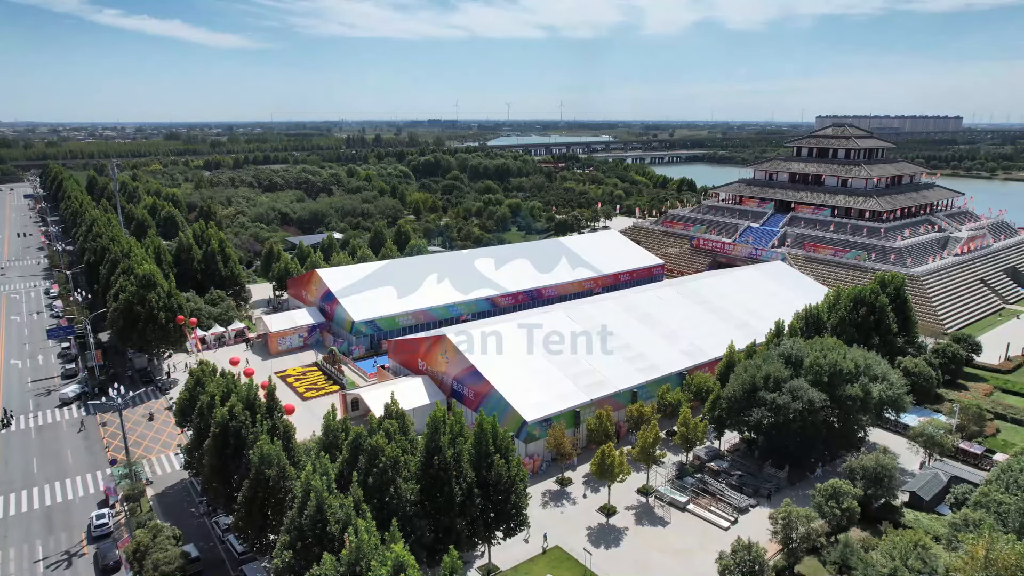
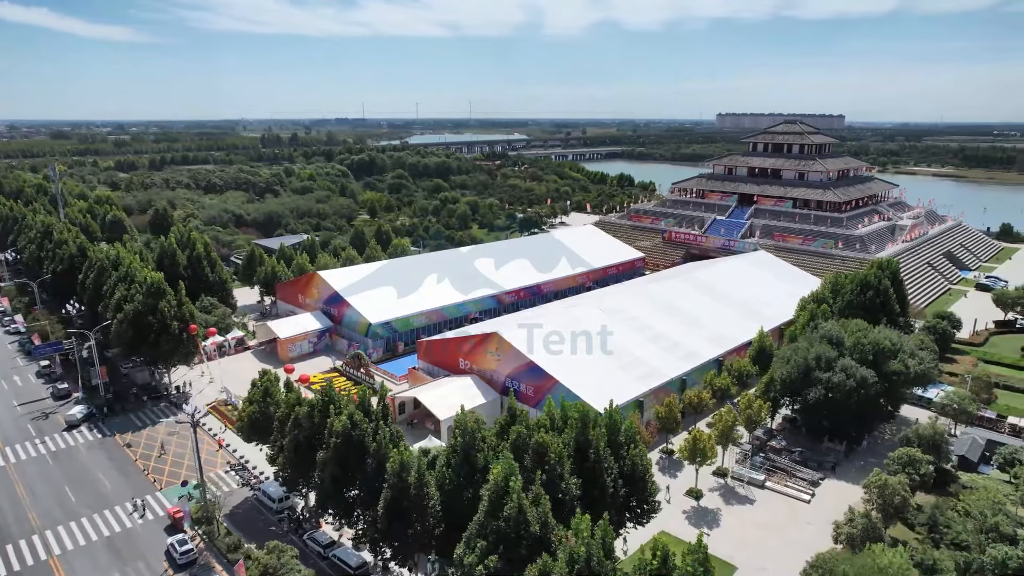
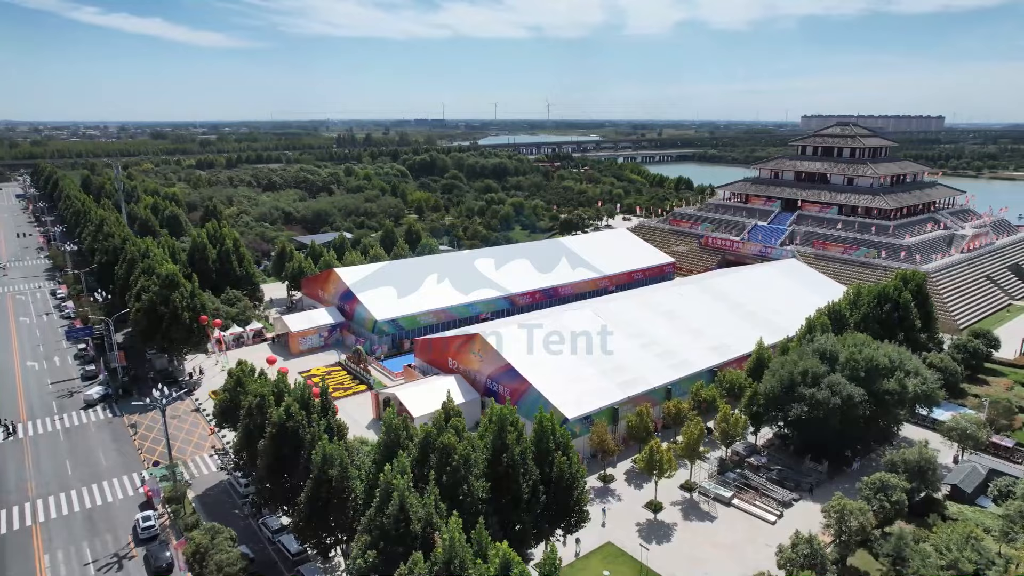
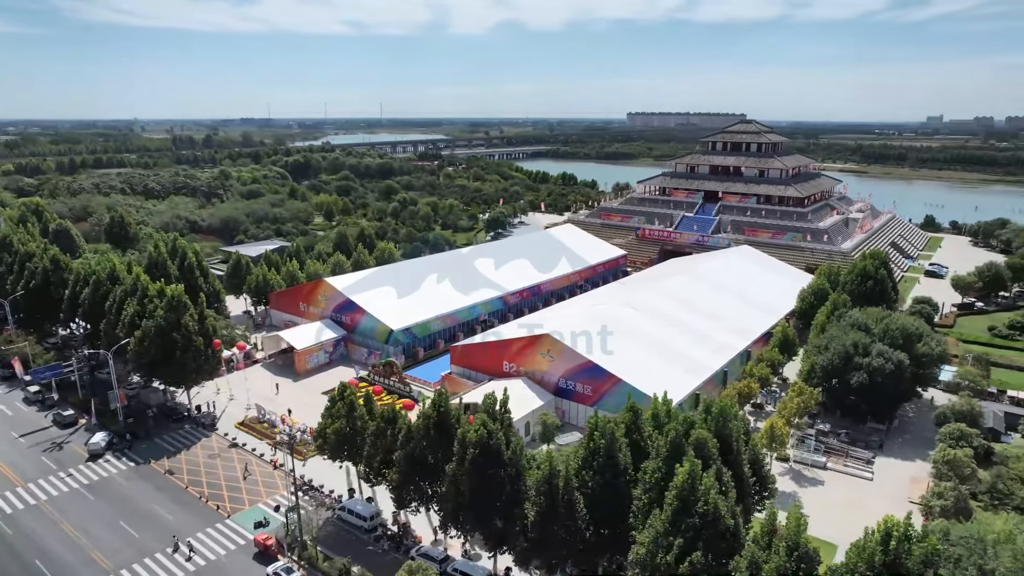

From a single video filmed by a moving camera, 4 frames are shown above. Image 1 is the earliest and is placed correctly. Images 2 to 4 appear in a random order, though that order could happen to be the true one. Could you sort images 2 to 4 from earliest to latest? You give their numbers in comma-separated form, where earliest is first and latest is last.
3, 2, 4
